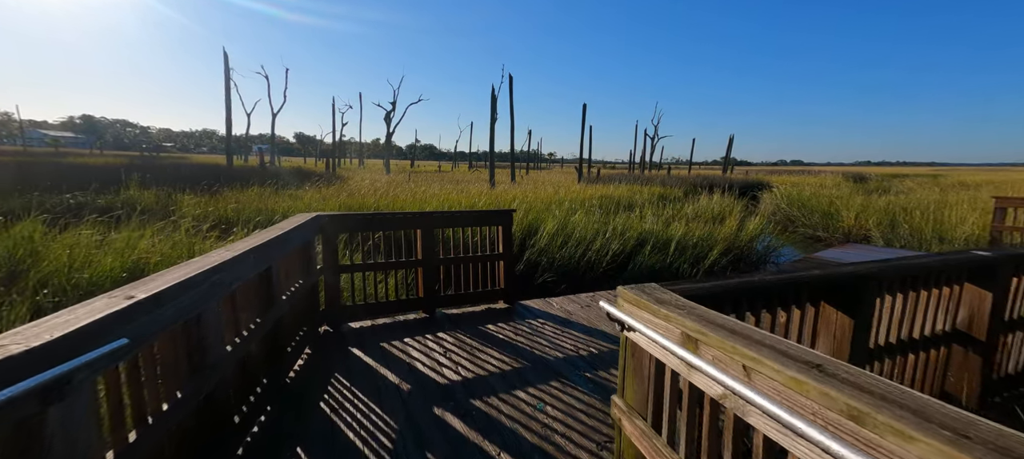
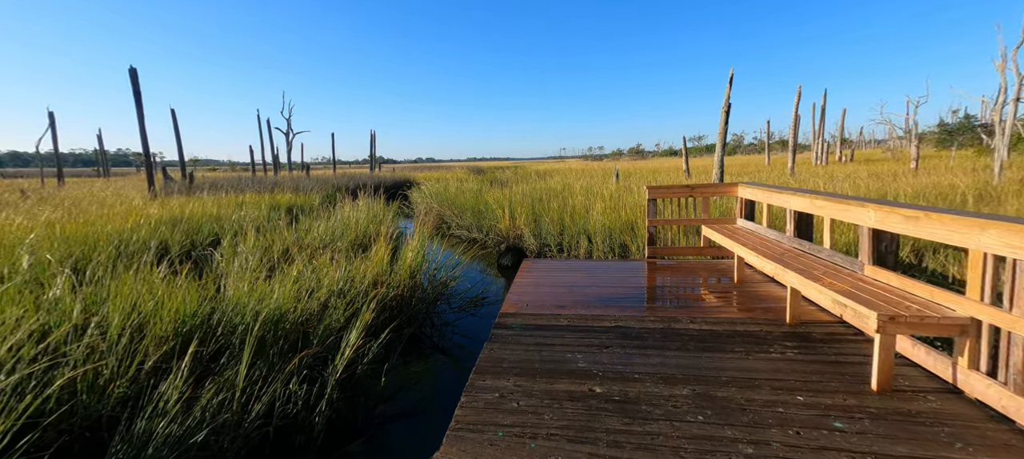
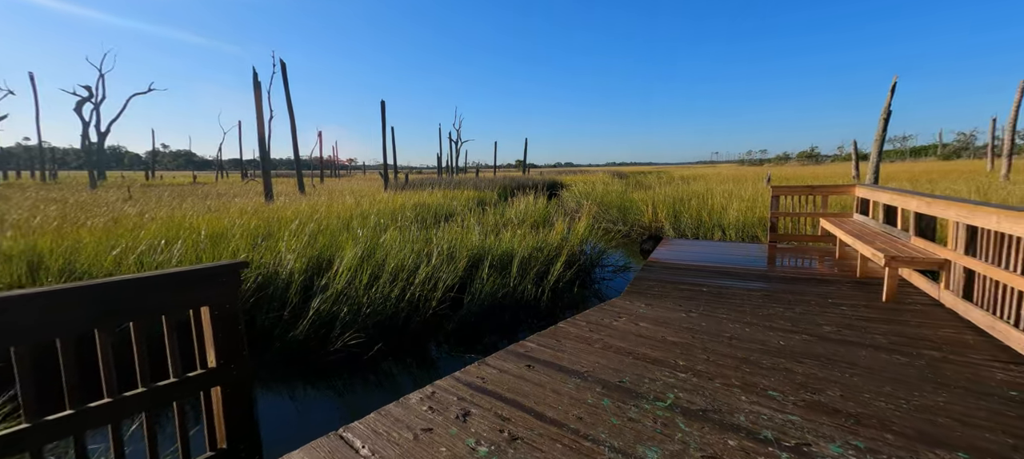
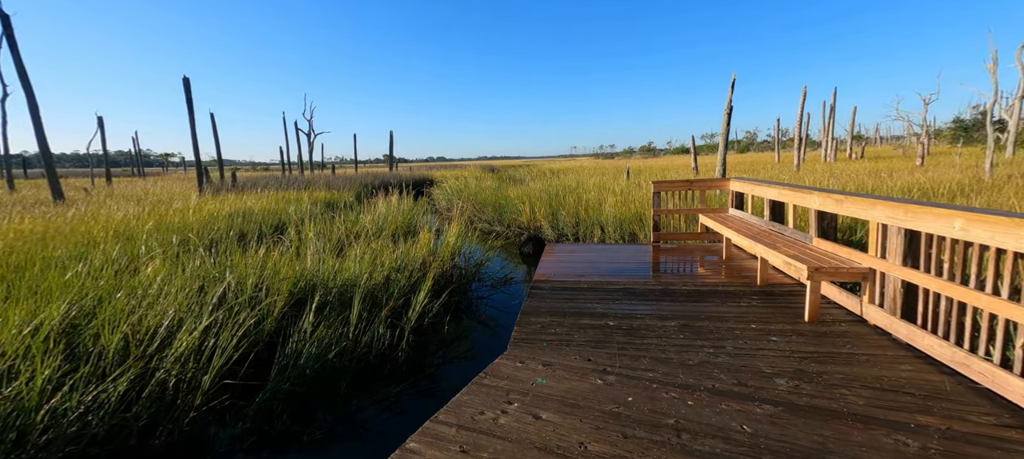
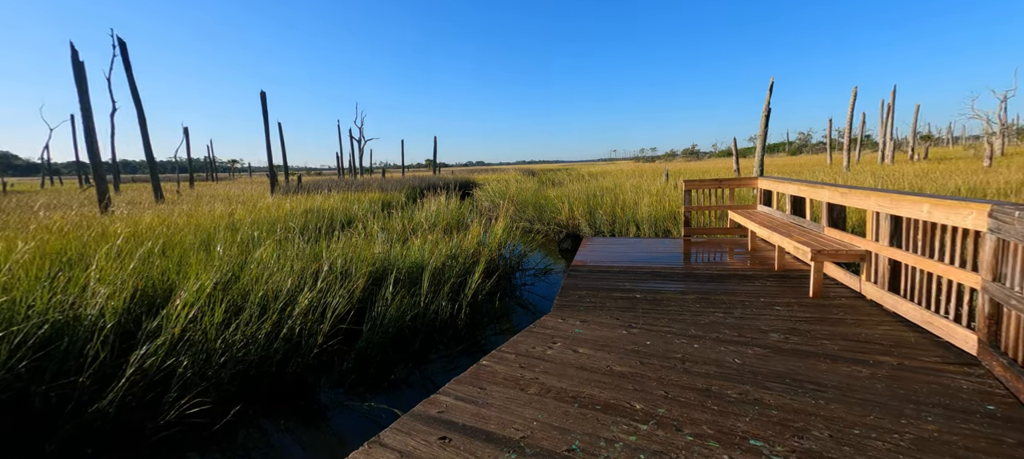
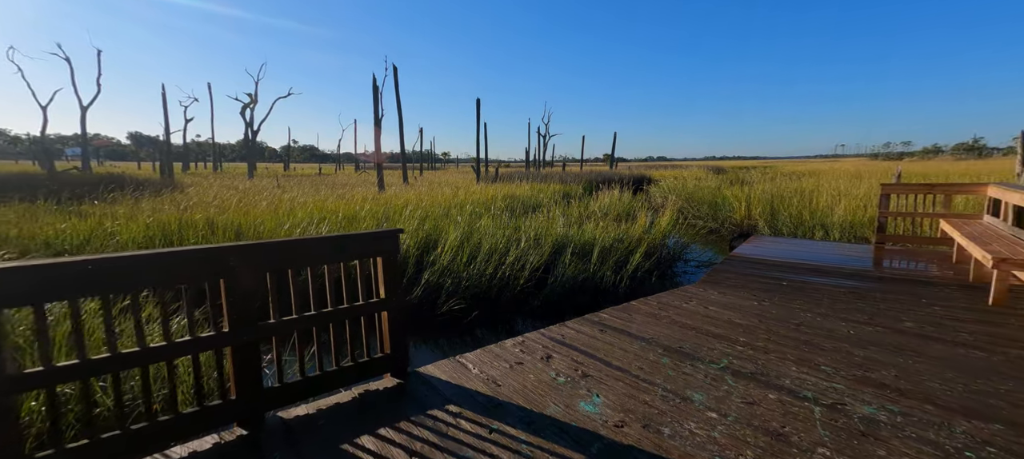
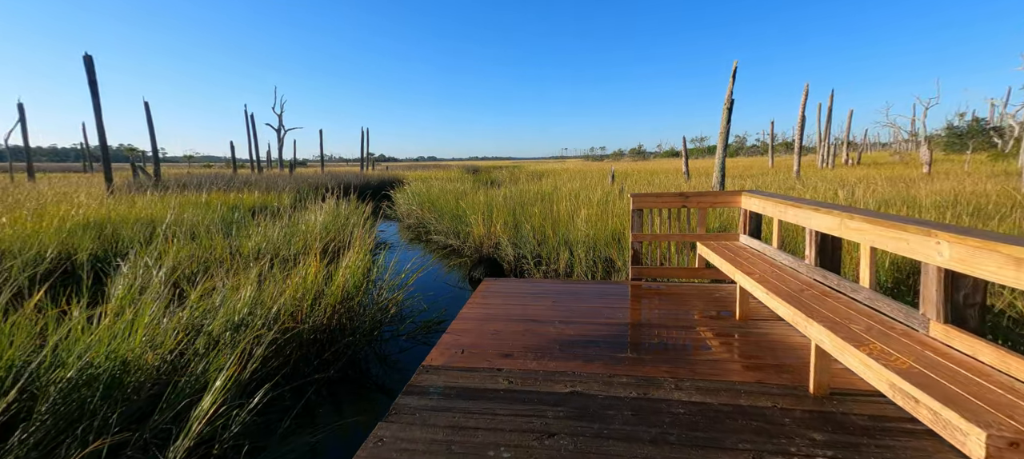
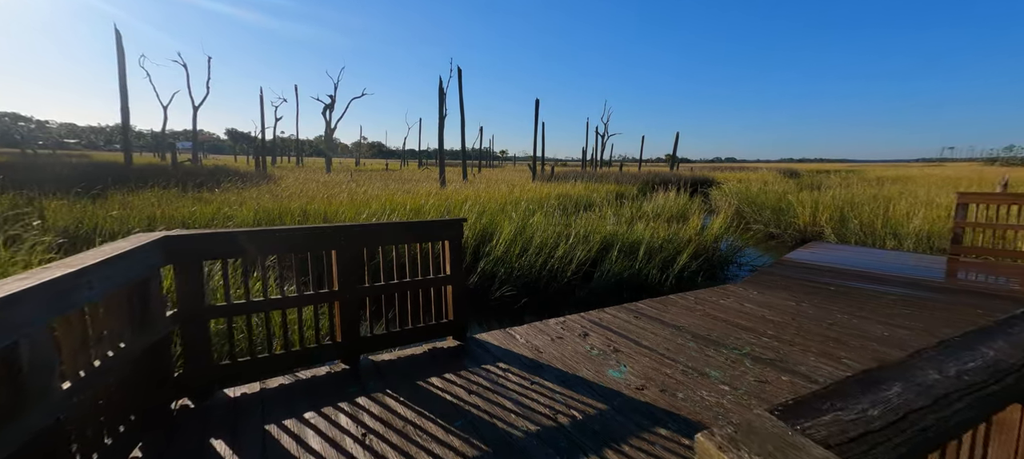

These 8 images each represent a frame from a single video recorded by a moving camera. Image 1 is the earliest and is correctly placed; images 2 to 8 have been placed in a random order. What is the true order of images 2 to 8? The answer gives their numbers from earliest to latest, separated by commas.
8, 6, 3, 5, 4, 2, 7
